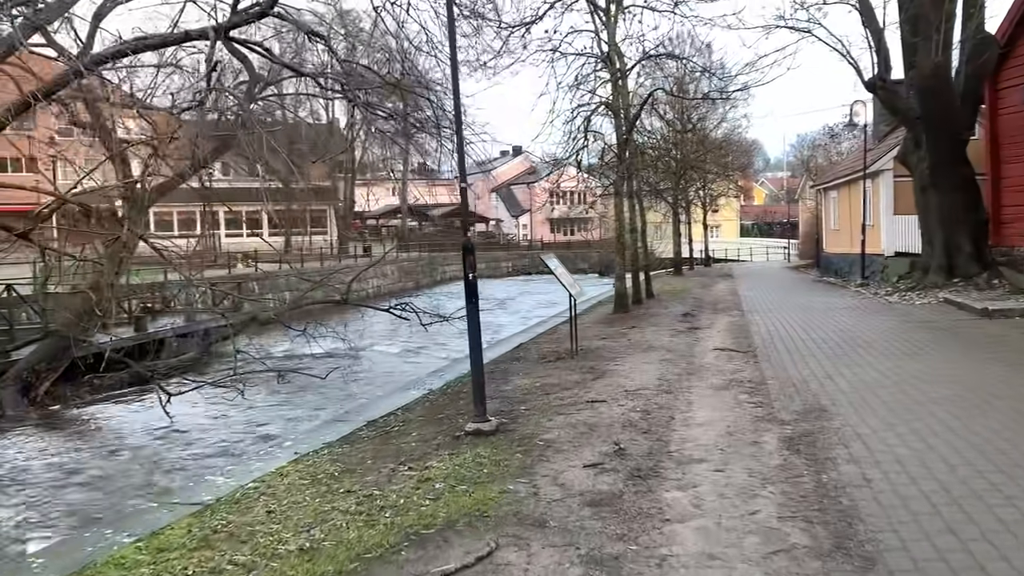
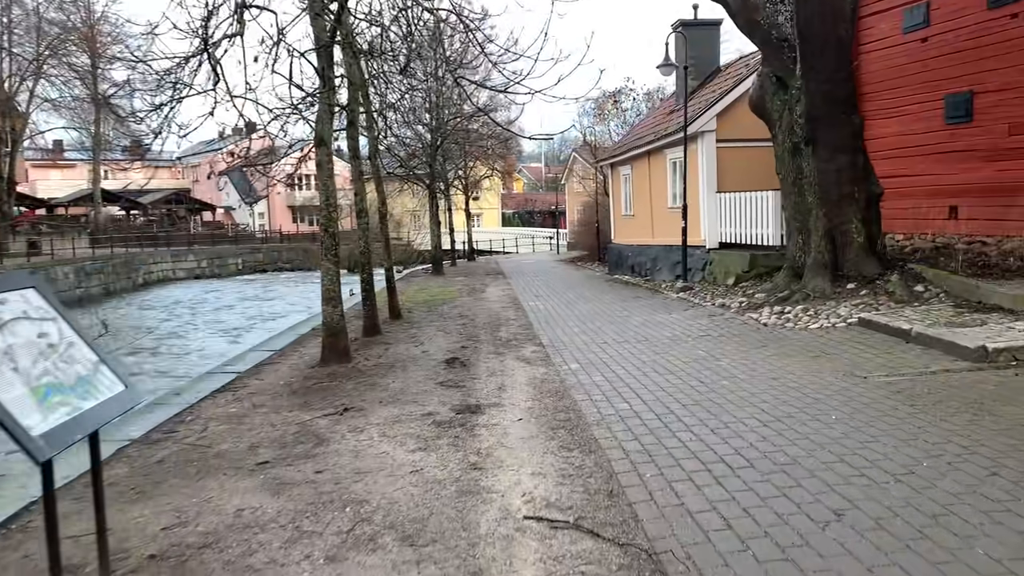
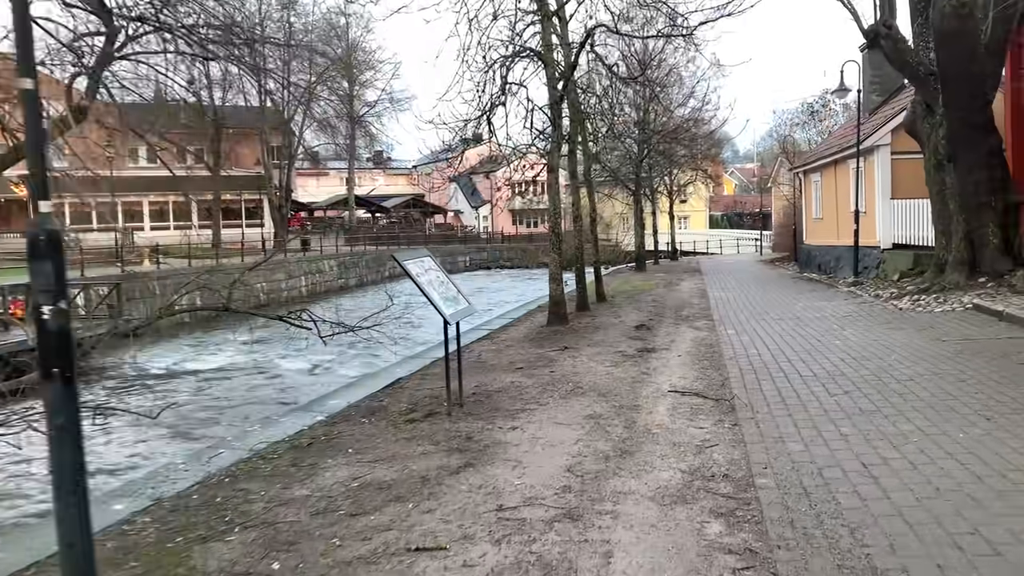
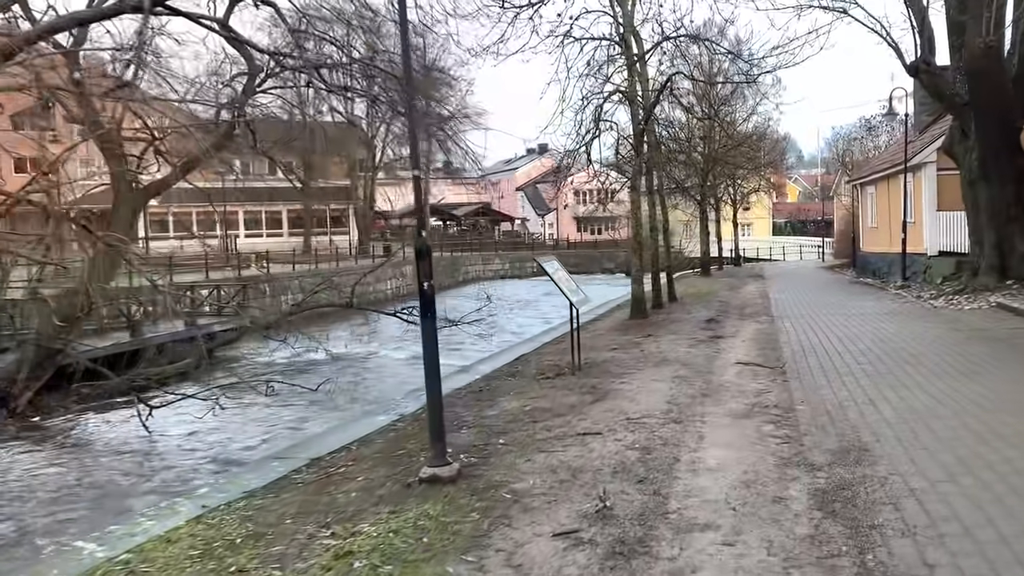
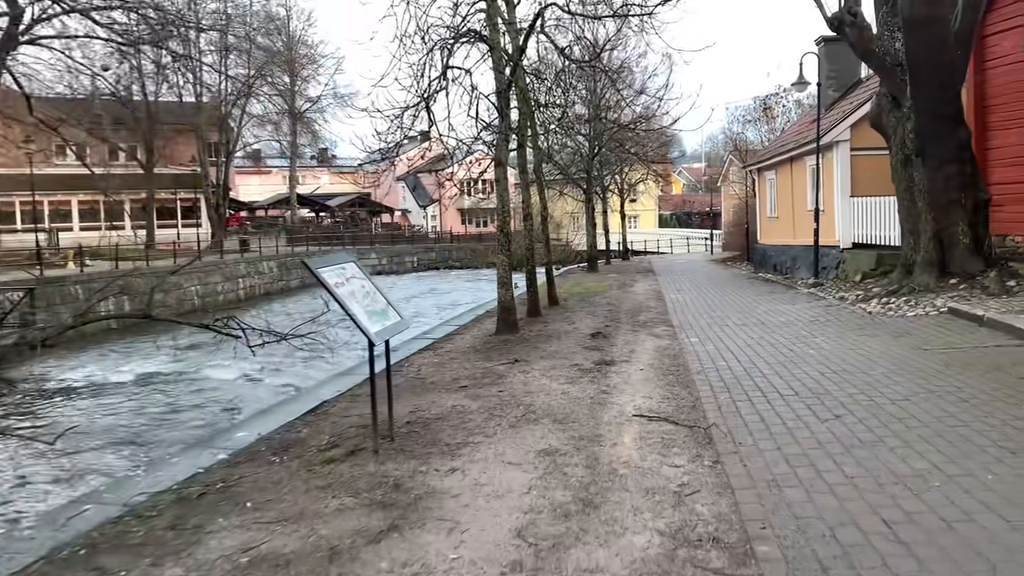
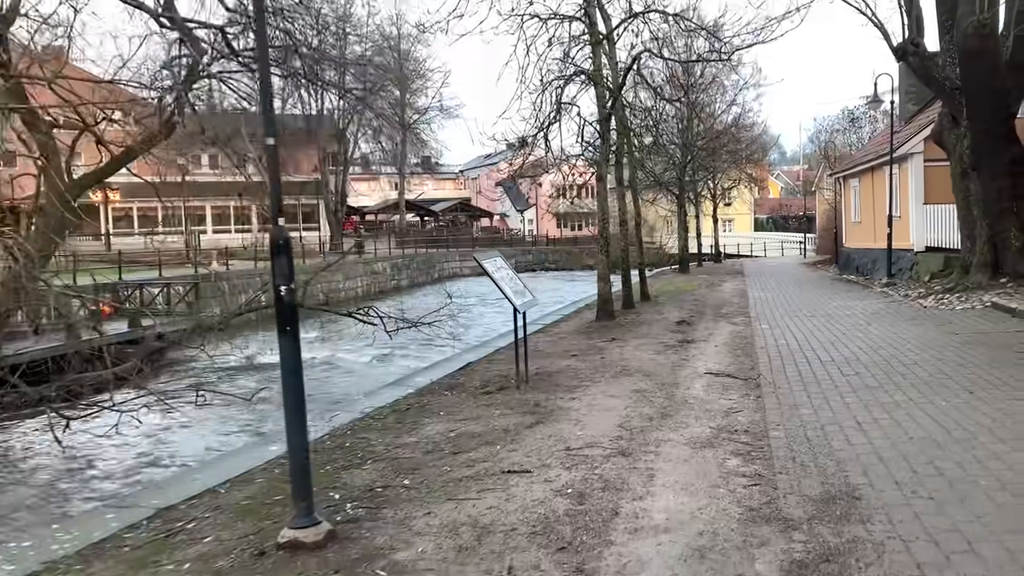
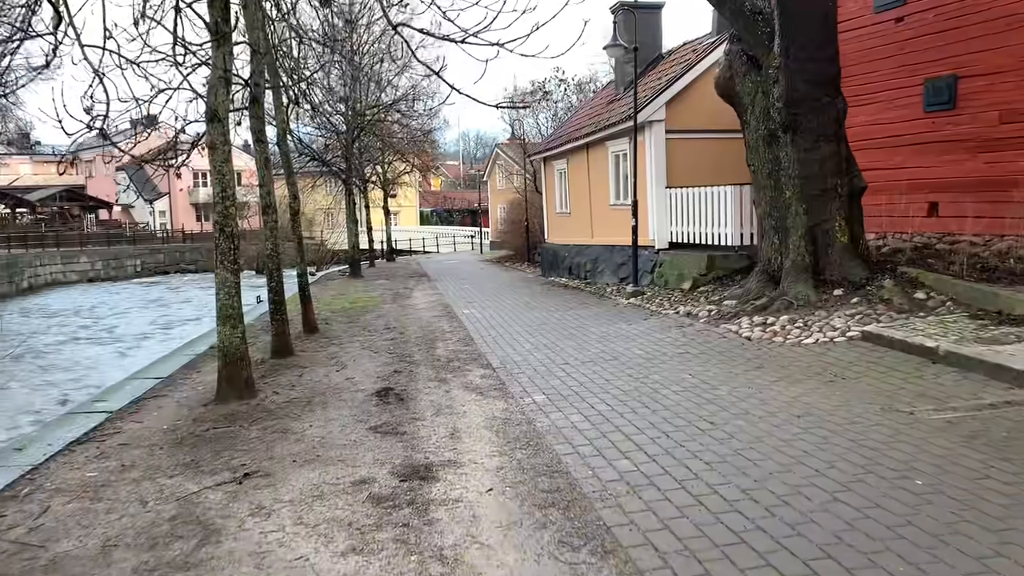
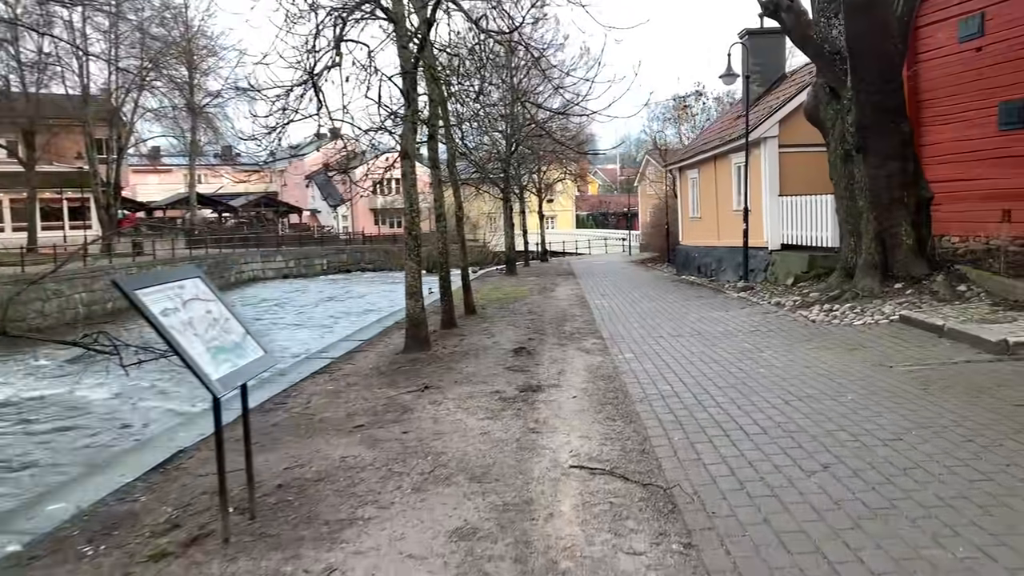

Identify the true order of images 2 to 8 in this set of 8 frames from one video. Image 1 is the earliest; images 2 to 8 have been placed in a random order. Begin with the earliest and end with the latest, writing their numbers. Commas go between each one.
4, 6, 3, 5, 8, 2, 7
